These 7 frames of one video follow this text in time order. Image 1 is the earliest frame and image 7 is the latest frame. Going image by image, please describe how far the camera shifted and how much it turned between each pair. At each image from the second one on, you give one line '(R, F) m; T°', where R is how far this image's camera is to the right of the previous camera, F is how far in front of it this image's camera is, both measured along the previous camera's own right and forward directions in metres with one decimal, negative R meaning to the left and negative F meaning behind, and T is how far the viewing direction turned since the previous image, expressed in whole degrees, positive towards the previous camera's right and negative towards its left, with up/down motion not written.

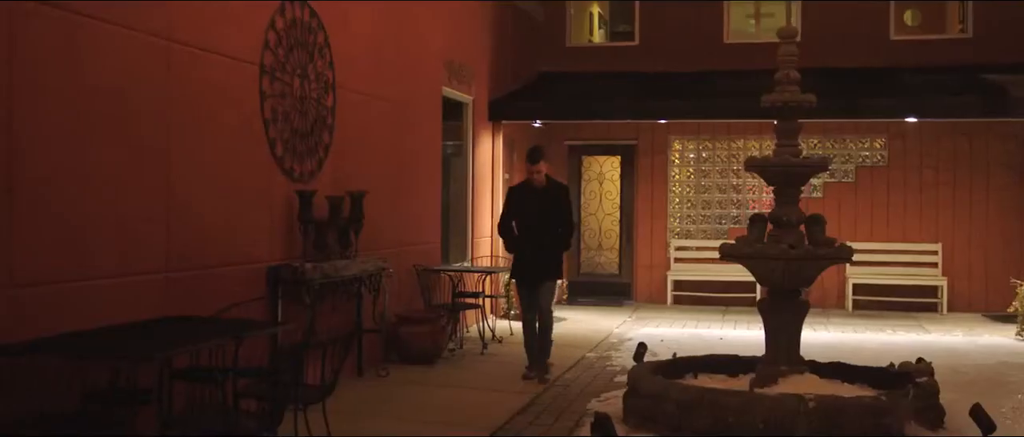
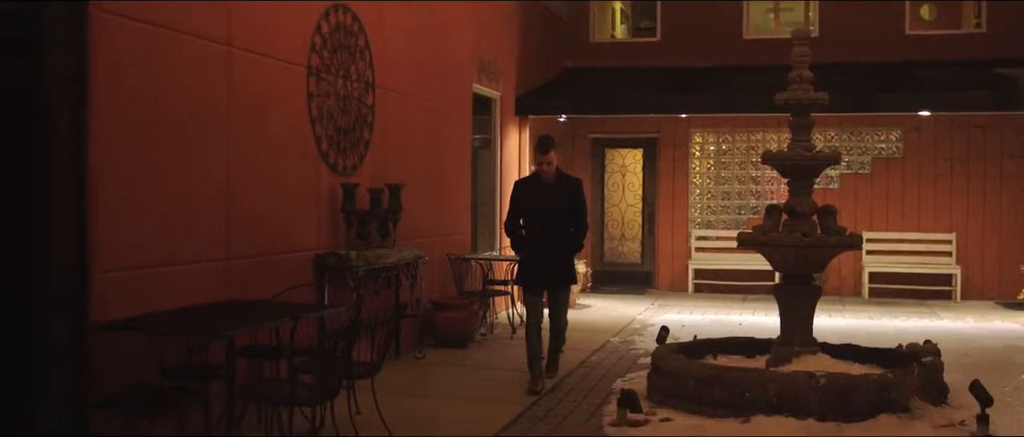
(0.0, -0.4) m; -1°
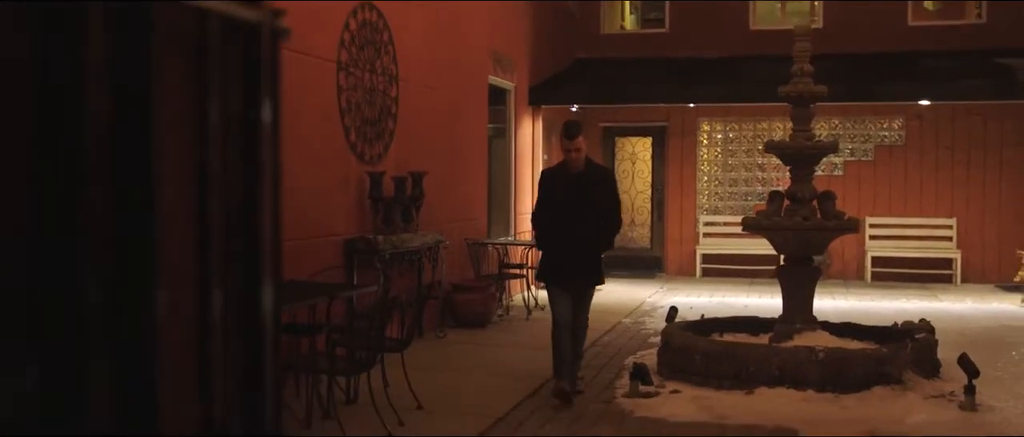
(-0.1, -0.4) m; 0°
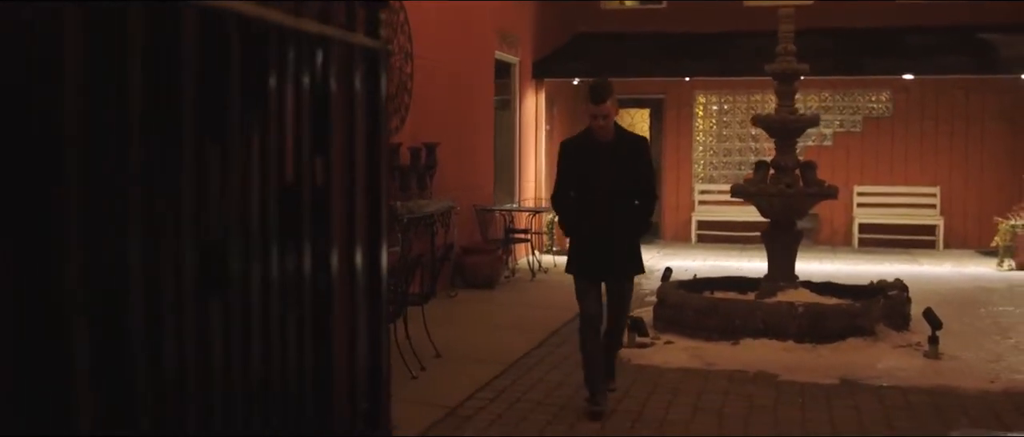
(-0.1, -0.5) m; 0°
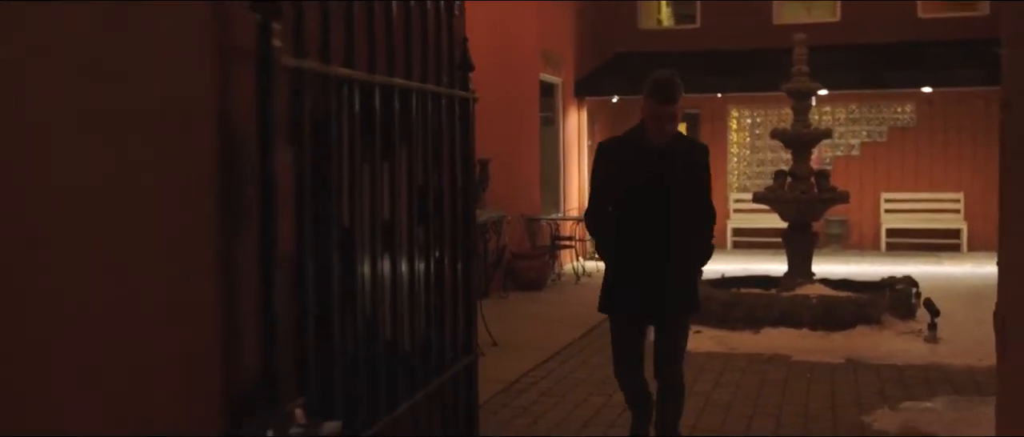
(0.0, -0.8) m; -2°
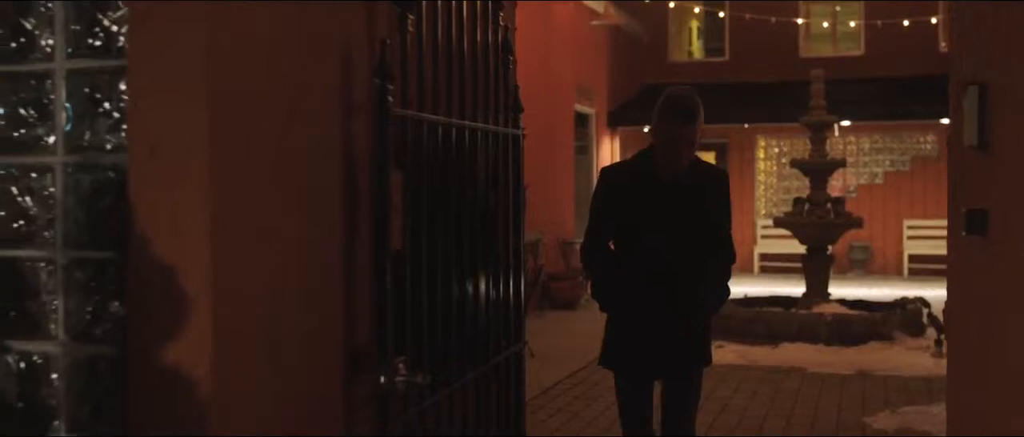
(0.0, -0.6) m; -2°
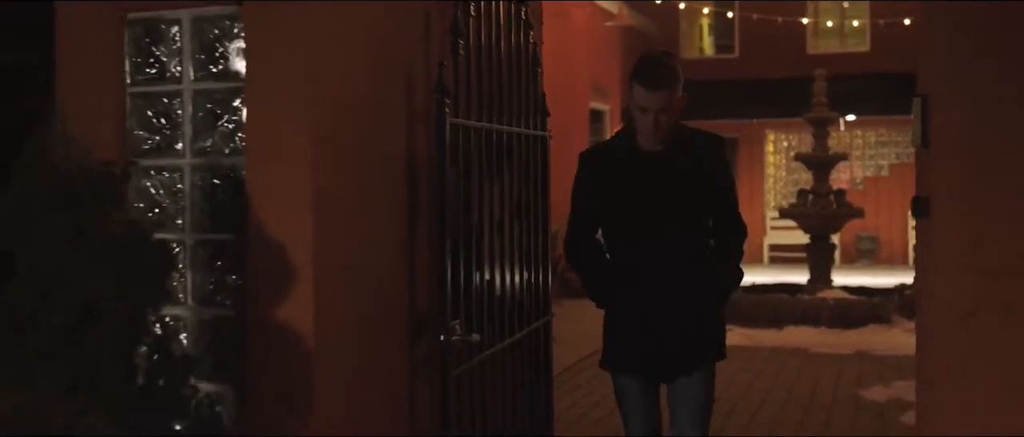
(0.0, -0.5) m; -1°
